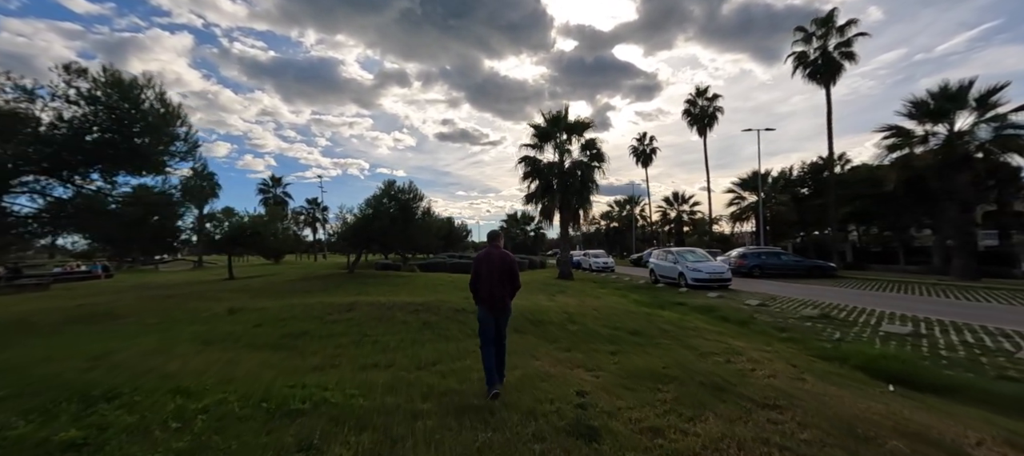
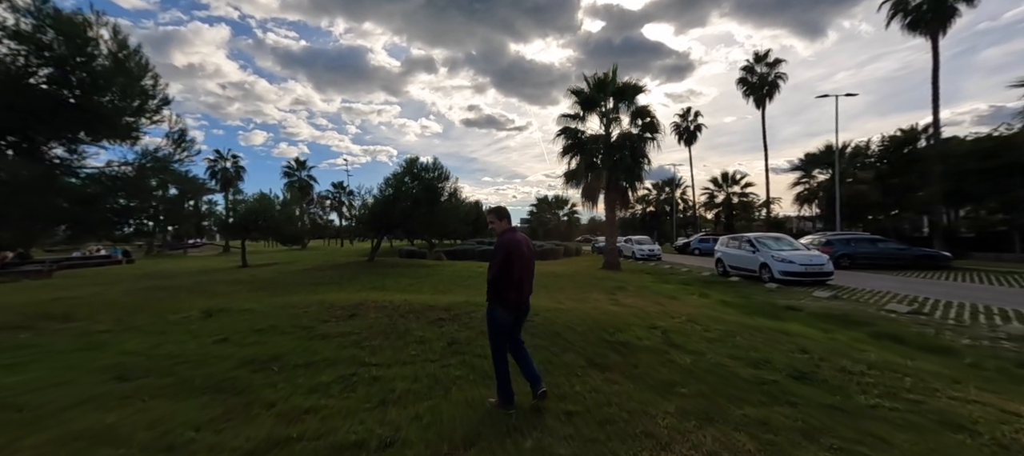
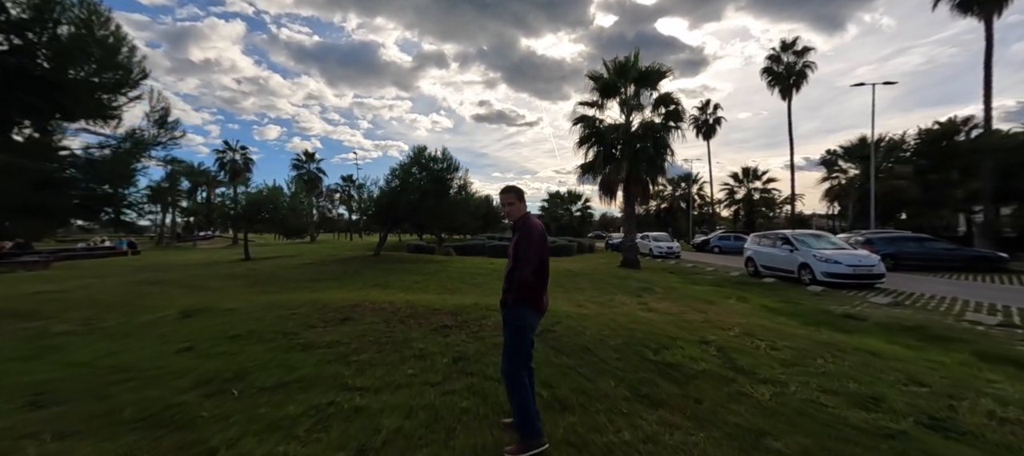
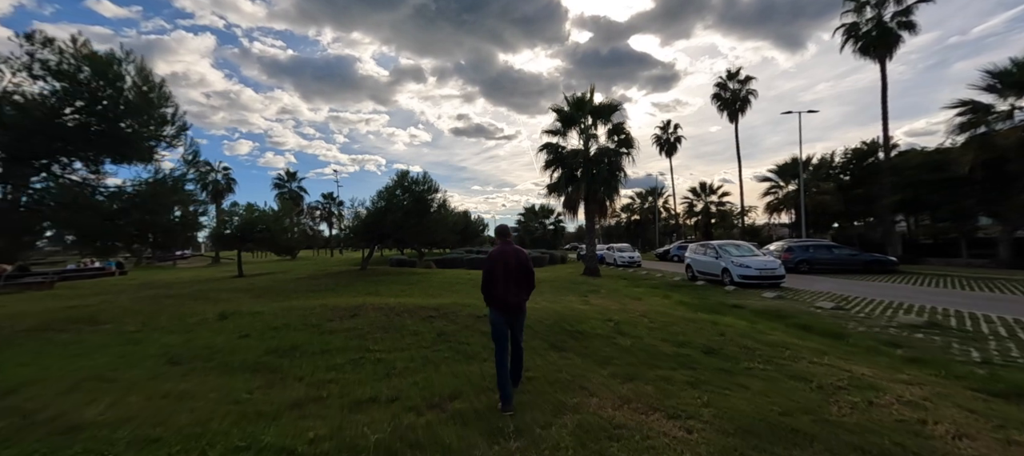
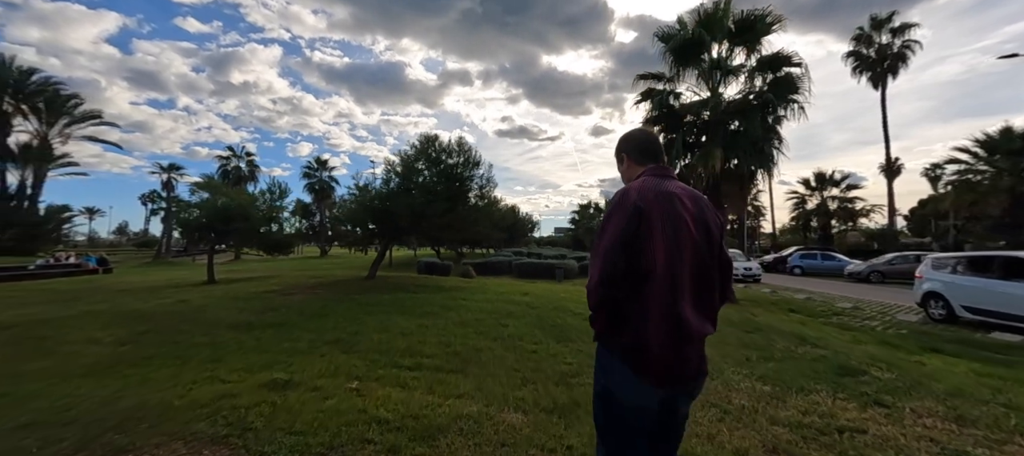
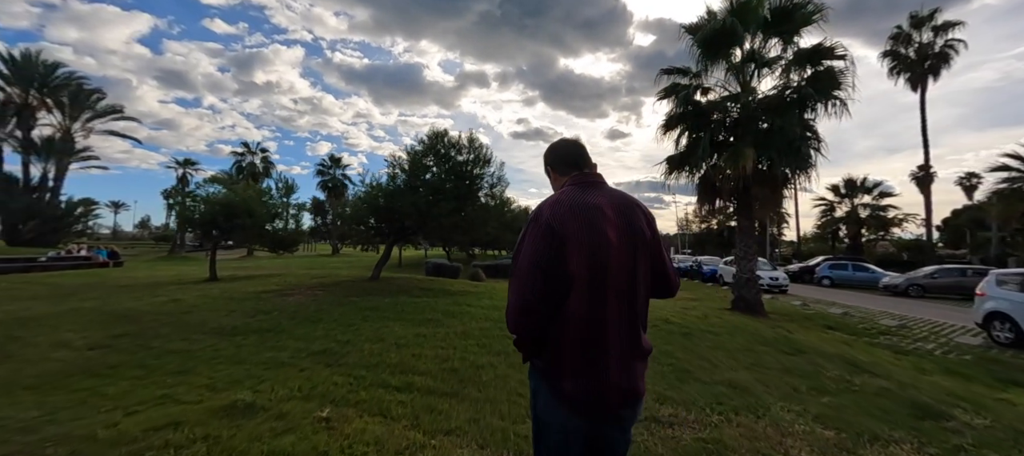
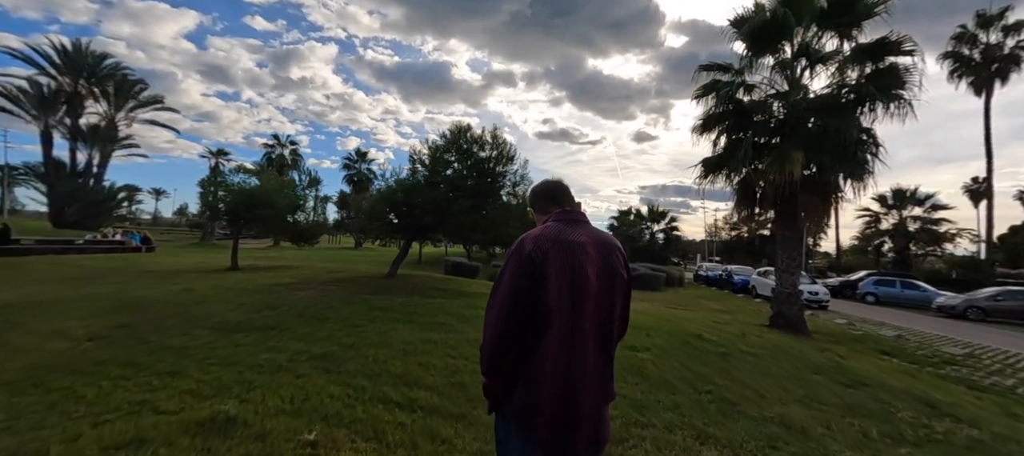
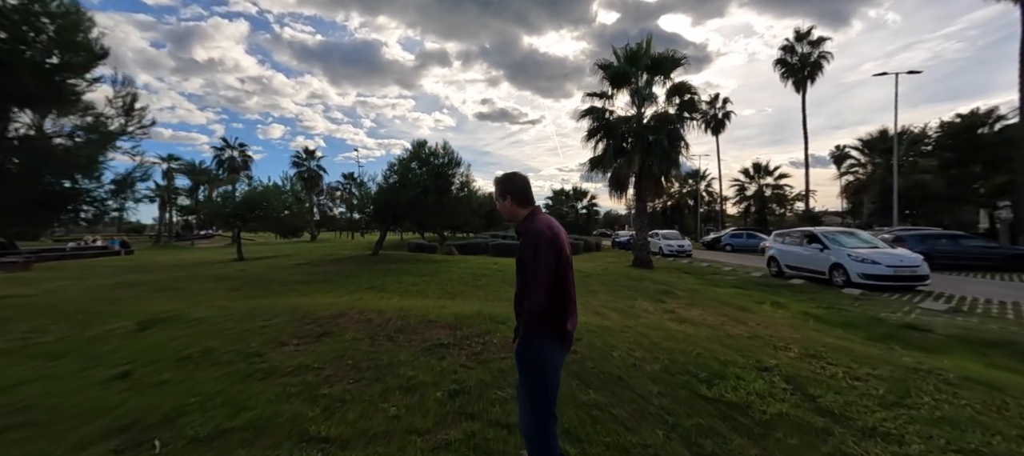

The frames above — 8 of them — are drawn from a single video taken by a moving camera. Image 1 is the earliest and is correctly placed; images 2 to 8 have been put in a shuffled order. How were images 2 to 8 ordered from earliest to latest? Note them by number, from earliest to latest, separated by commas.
4, 2, 3, 8, 5, 6, 7
